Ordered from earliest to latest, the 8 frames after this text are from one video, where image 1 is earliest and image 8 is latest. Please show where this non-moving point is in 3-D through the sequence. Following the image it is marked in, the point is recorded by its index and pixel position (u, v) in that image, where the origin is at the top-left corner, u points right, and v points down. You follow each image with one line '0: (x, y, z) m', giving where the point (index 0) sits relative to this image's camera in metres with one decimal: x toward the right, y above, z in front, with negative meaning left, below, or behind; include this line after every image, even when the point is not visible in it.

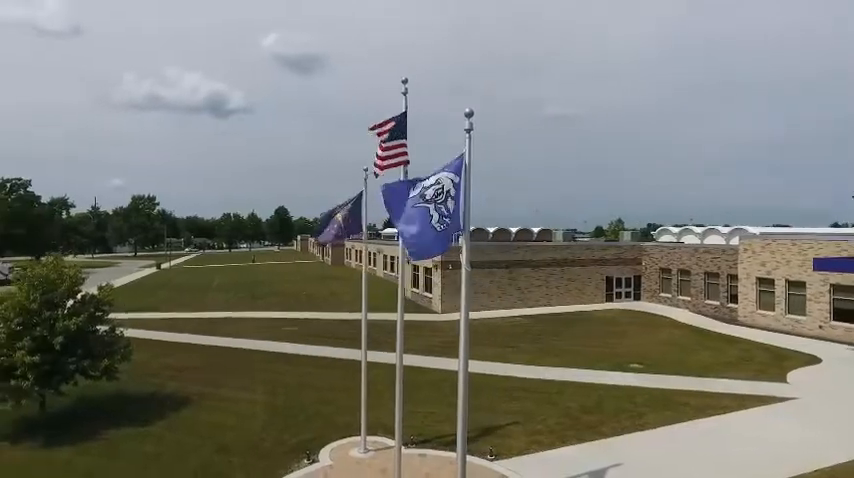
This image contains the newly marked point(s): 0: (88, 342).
0: (-9.7, -3.0, +15.2) m
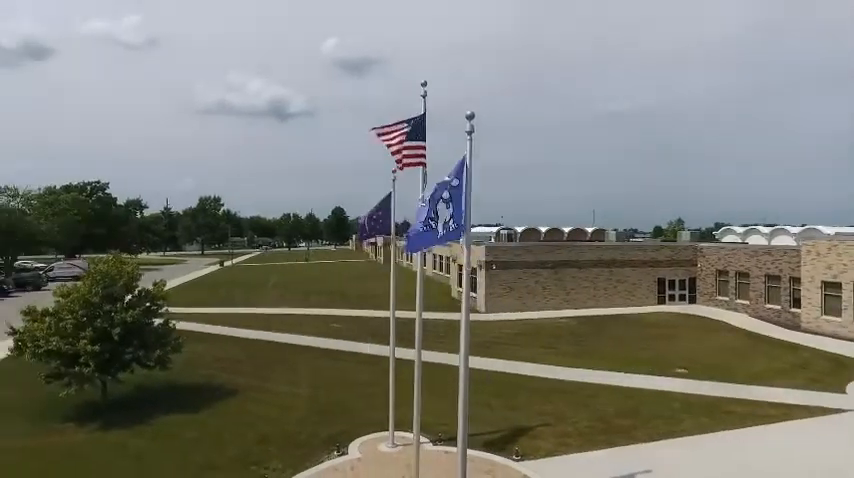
0: (-8.8, -2.9, +16.4) m
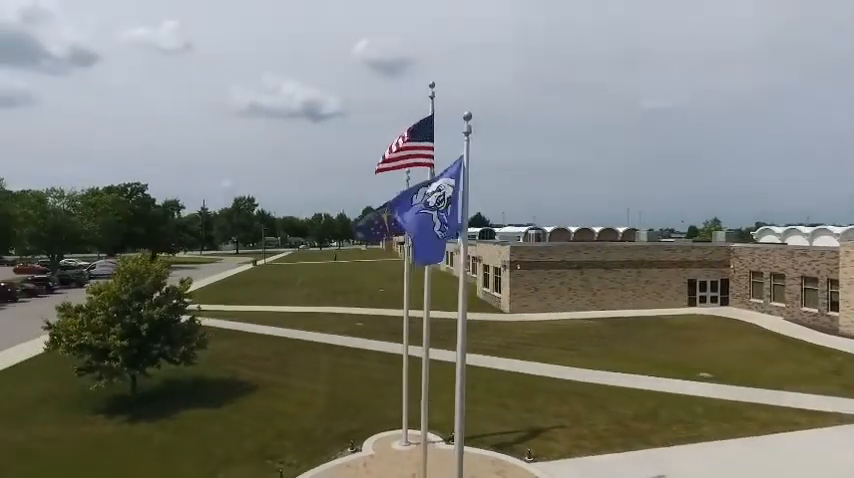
0: (-8.3, -2.9, +16.9) m
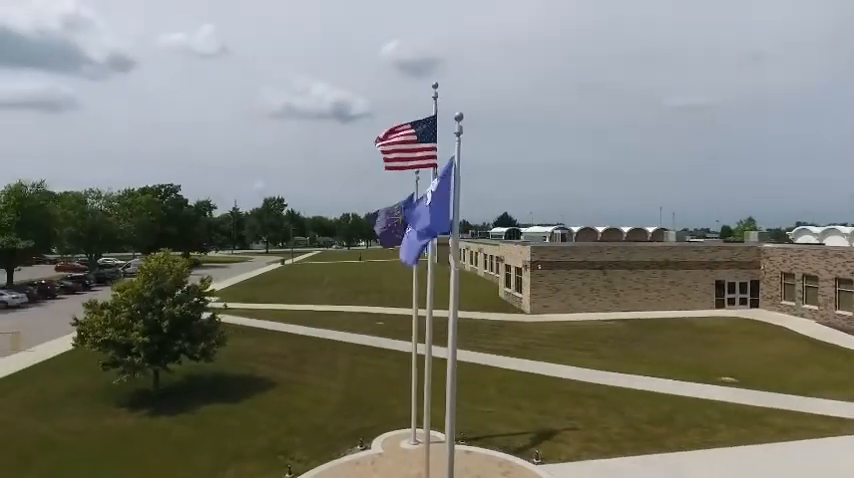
0: (-7.8, -2.9, +17.4) m
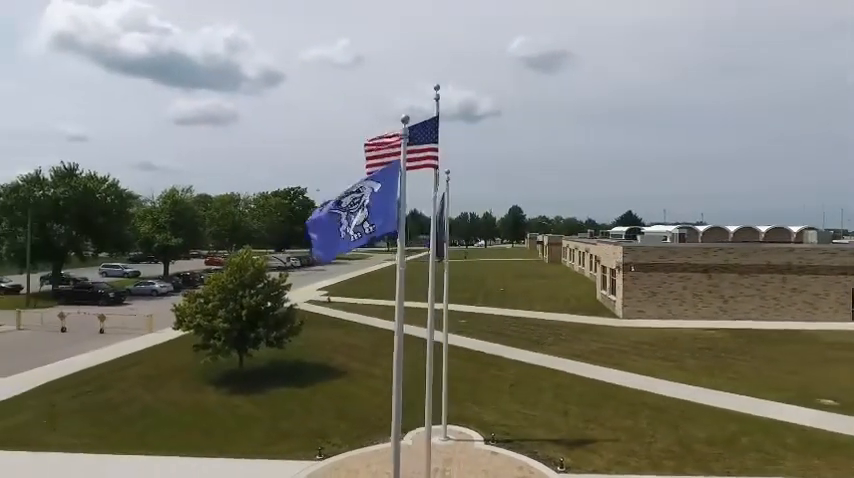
0: (-5.9, -2.8, +19.3) m
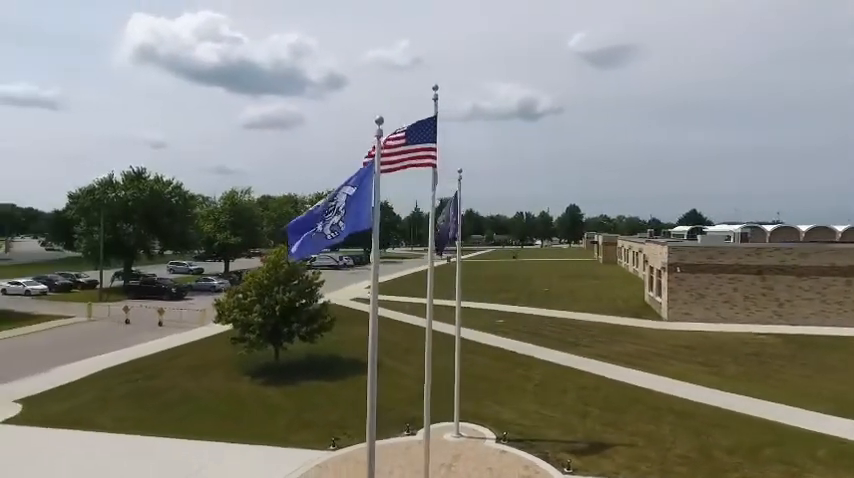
0: (-4.9, -2.8, +20.1) m
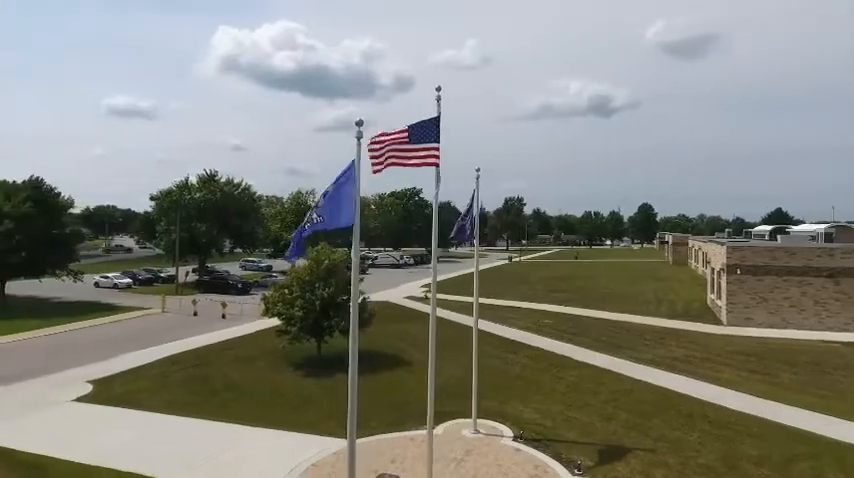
0: (-3.5, -2.7, +20.9) m
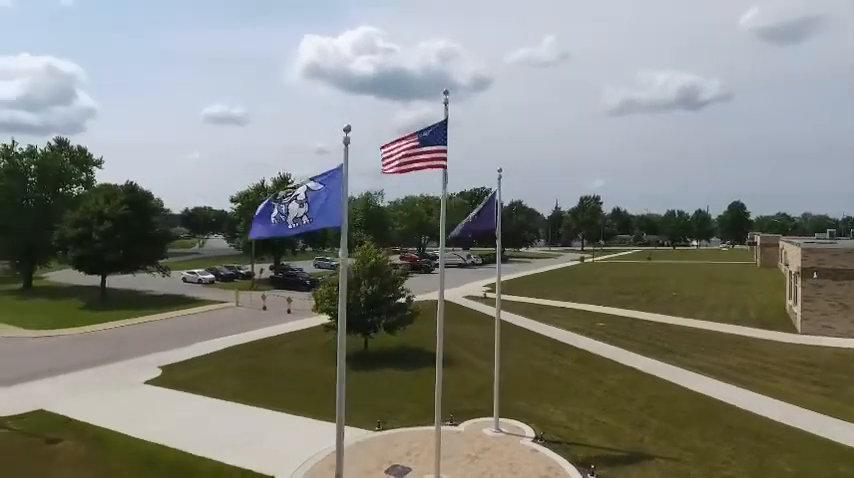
0: (-1.8, -2.7, +21.6) m
